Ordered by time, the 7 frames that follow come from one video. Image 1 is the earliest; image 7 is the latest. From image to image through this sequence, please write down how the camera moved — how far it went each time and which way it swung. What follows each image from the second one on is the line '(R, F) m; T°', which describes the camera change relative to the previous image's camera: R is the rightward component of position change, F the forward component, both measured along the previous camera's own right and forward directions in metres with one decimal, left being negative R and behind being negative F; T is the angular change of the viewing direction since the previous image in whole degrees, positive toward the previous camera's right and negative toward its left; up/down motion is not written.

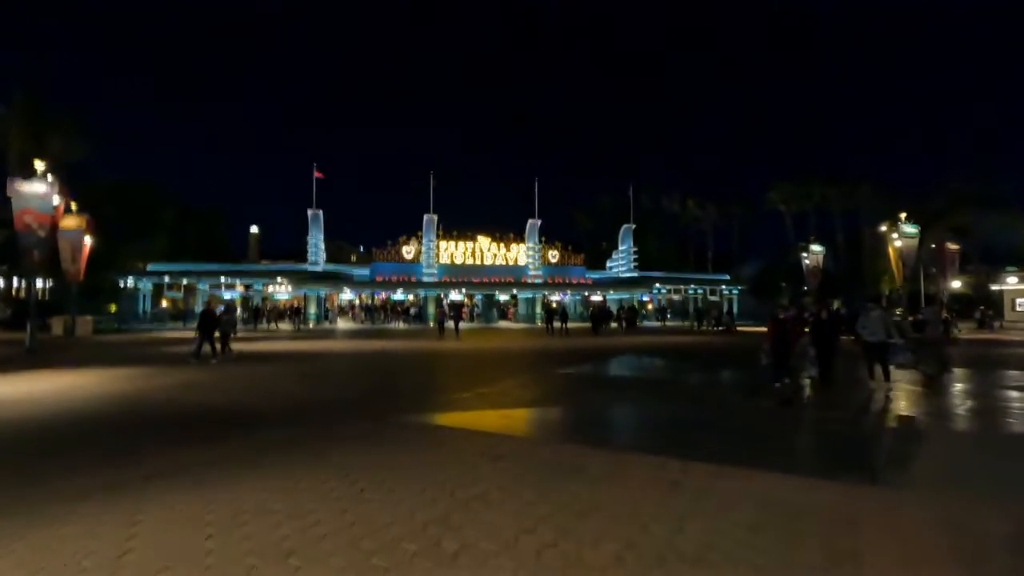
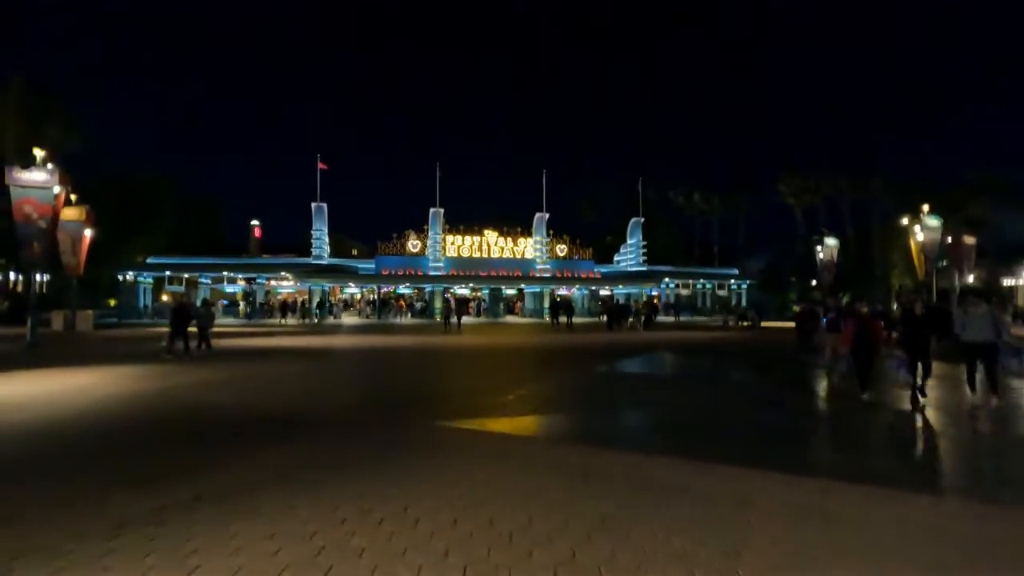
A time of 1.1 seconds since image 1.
(-0.7, +0.7) m; 0°
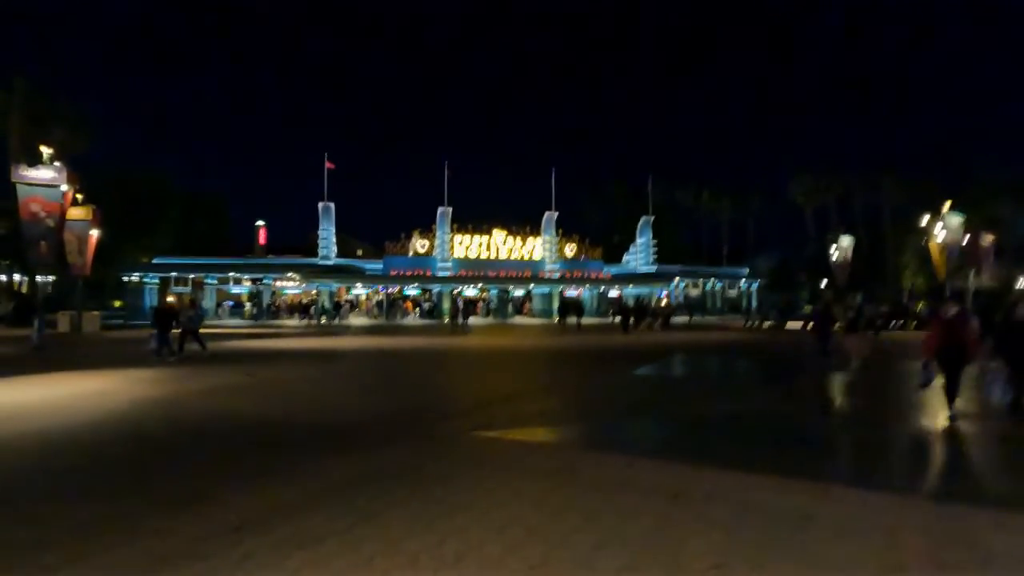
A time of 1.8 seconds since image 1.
(-0.5, +0.5) m; 0°
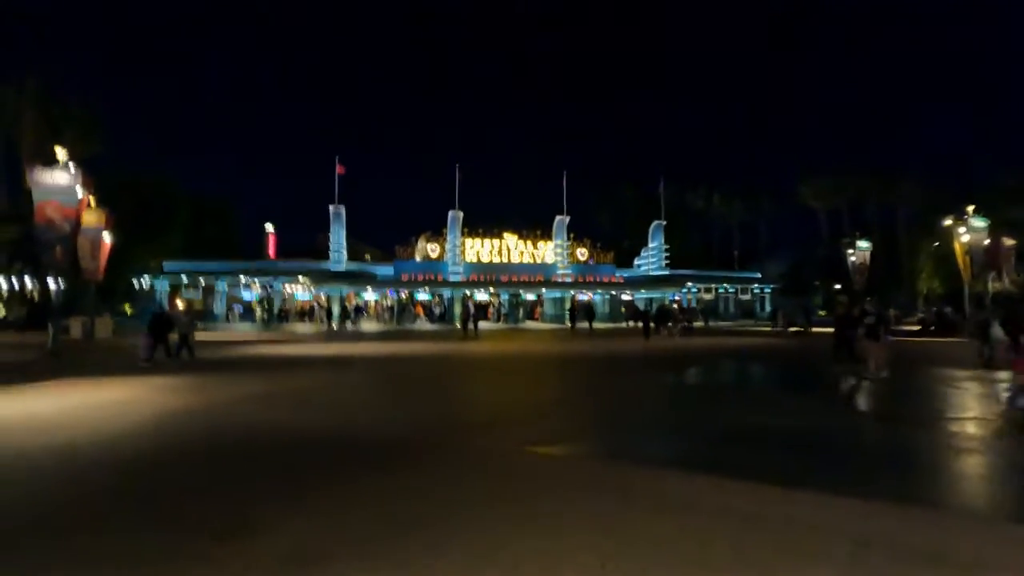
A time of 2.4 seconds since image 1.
(-0.5, +0.4) m; 0°
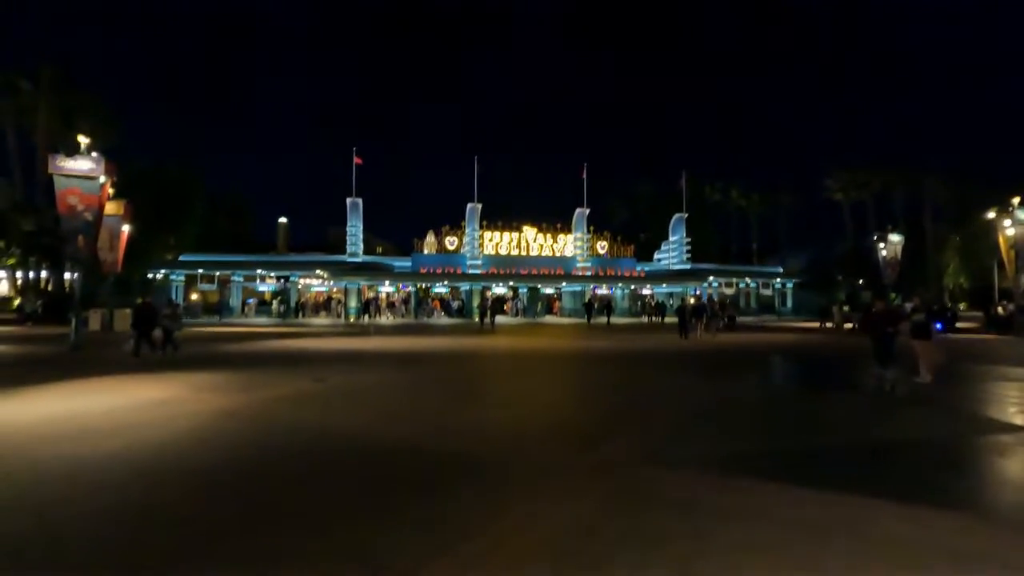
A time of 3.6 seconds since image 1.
(-1.0, +0.7) m; -1°
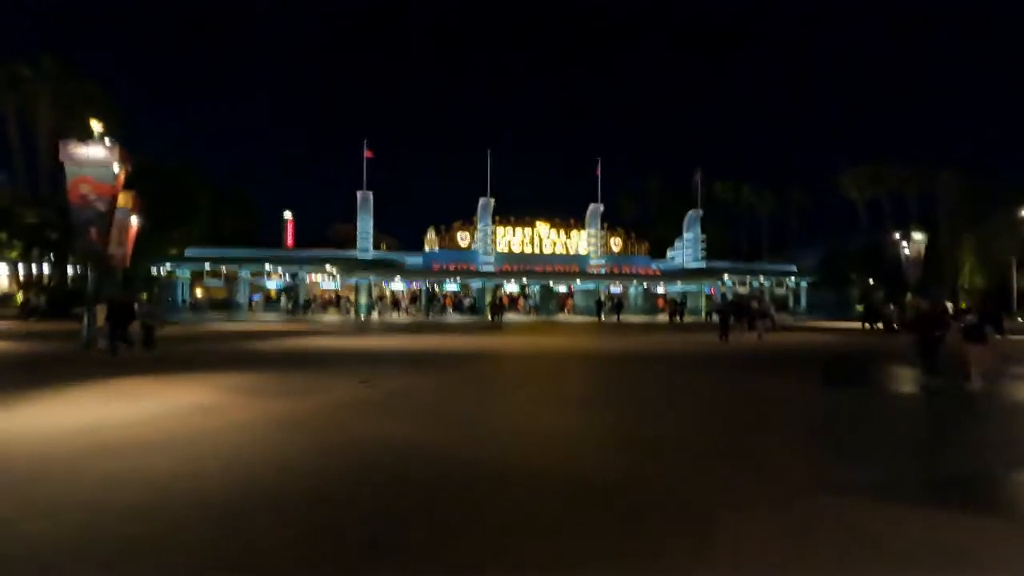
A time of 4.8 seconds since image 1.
(-1.1, +0.8) m; 0°
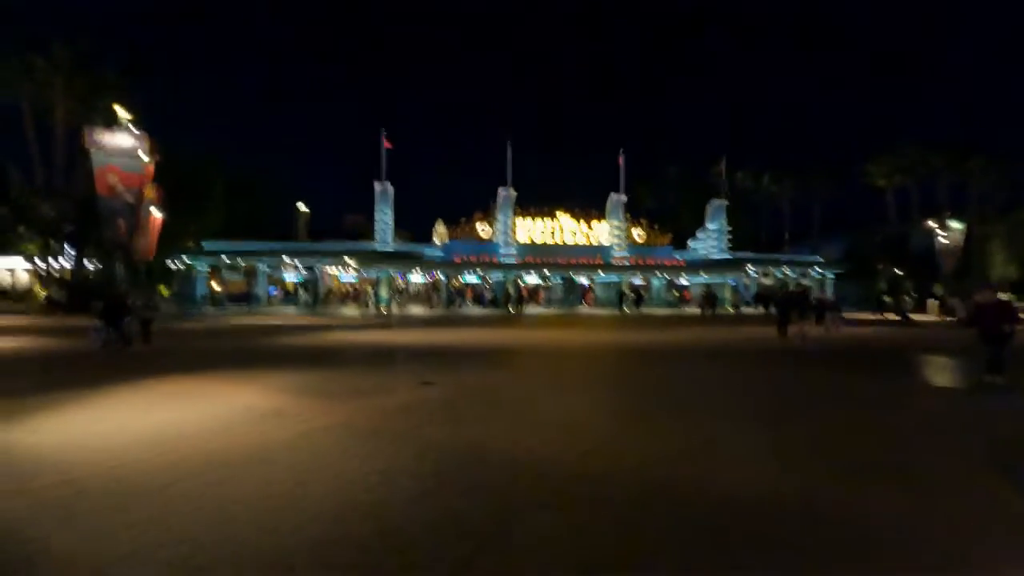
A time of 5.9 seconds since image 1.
(-1.0, +0.7) m; -1°
